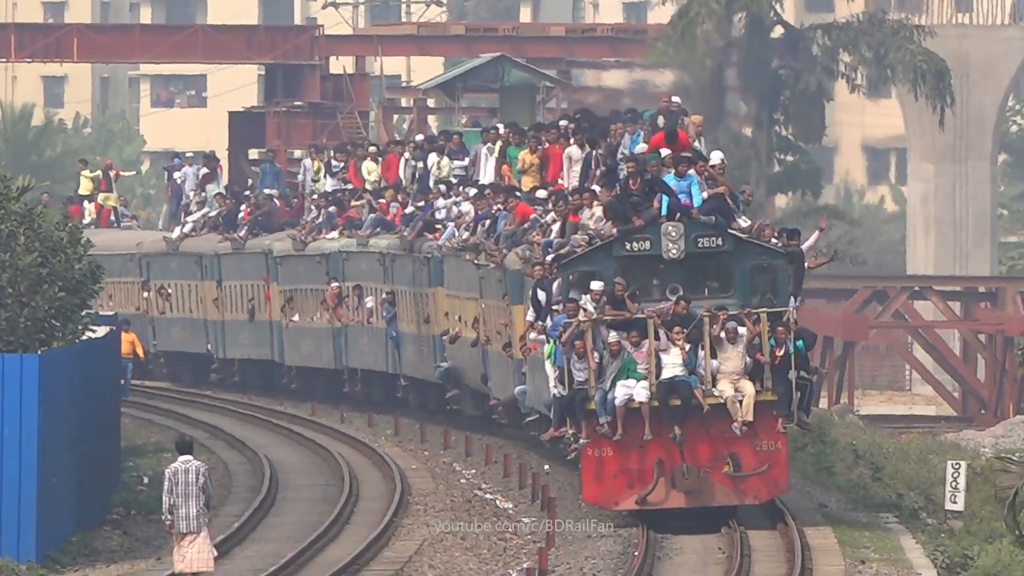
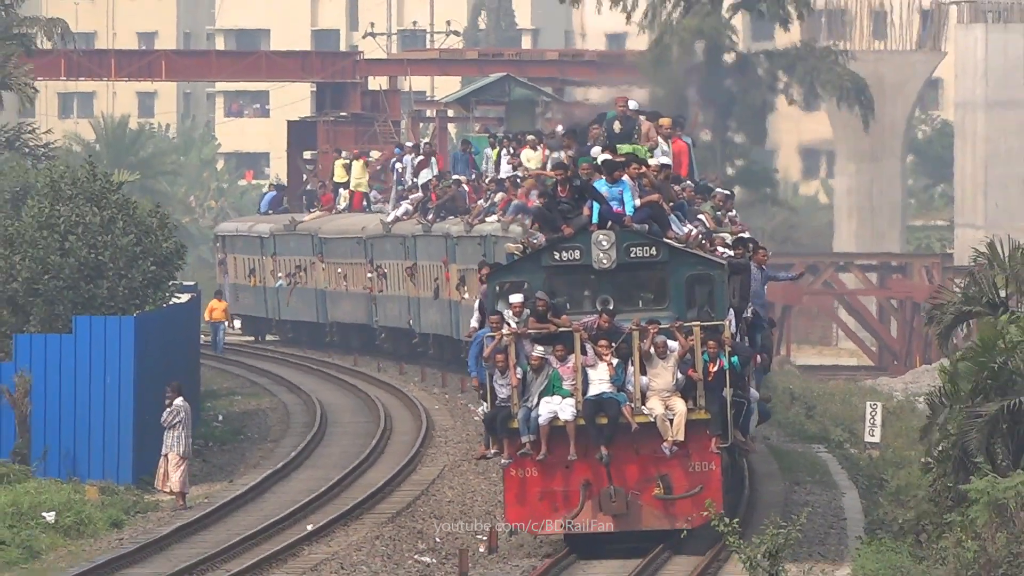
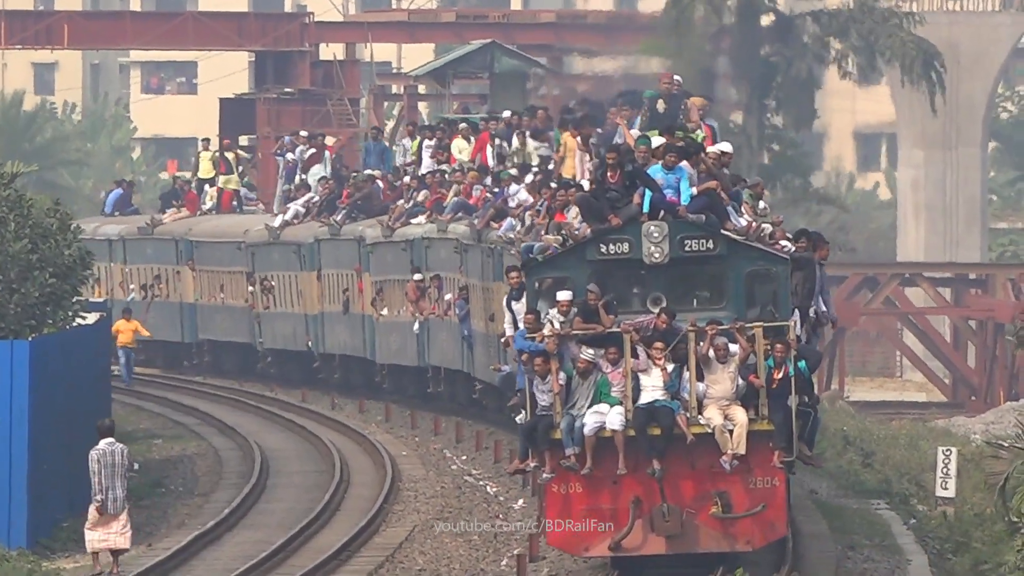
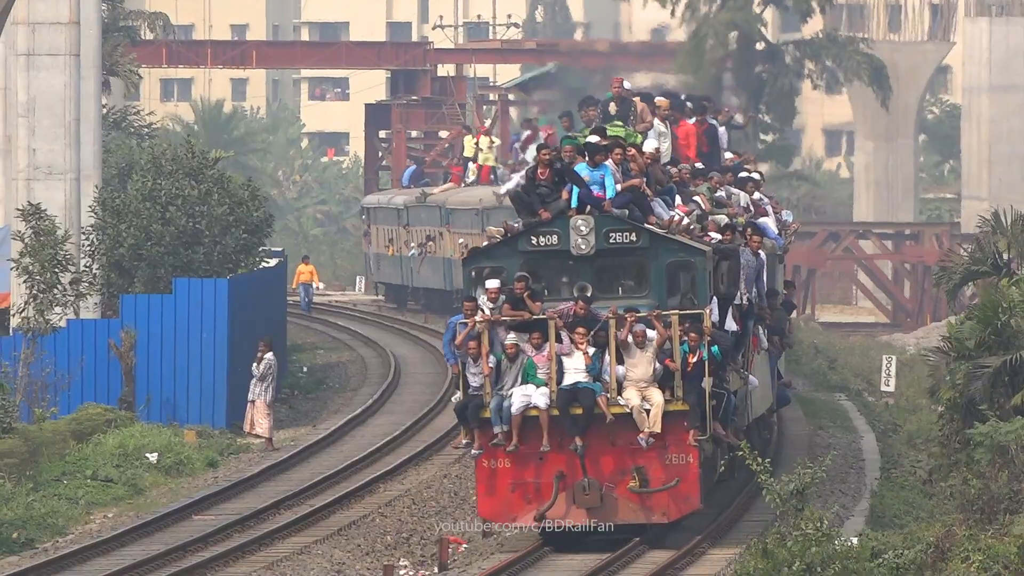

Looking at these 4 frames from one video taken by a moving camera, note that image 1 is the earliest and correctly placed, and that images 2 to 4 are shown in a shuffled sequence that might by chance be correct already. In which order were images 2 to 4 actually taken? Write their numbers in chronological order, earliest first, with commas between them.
3, 2, 4
